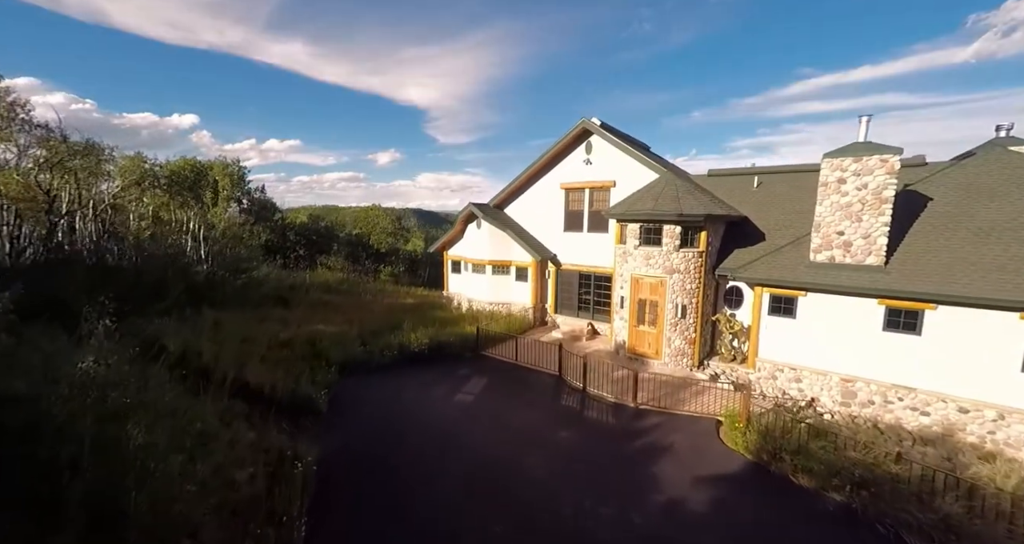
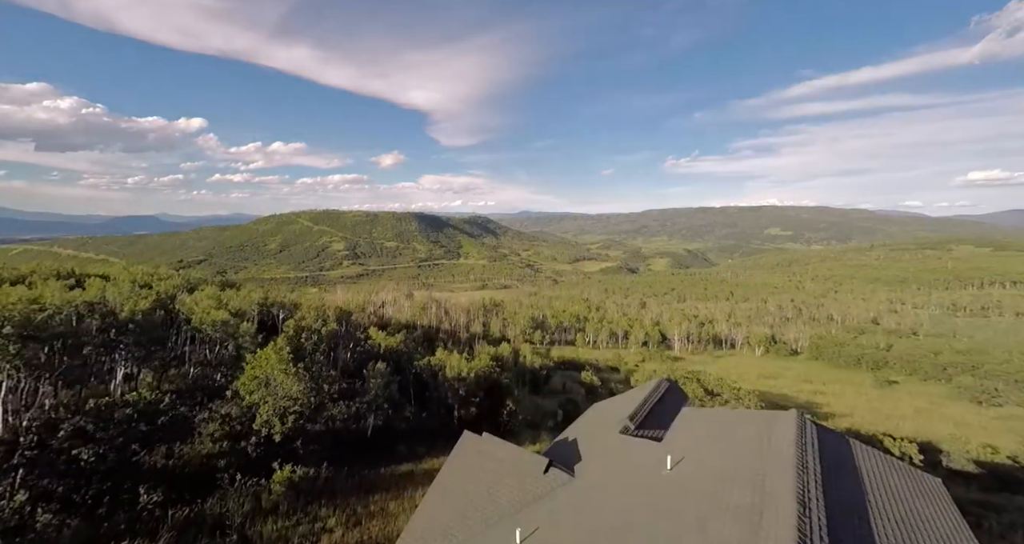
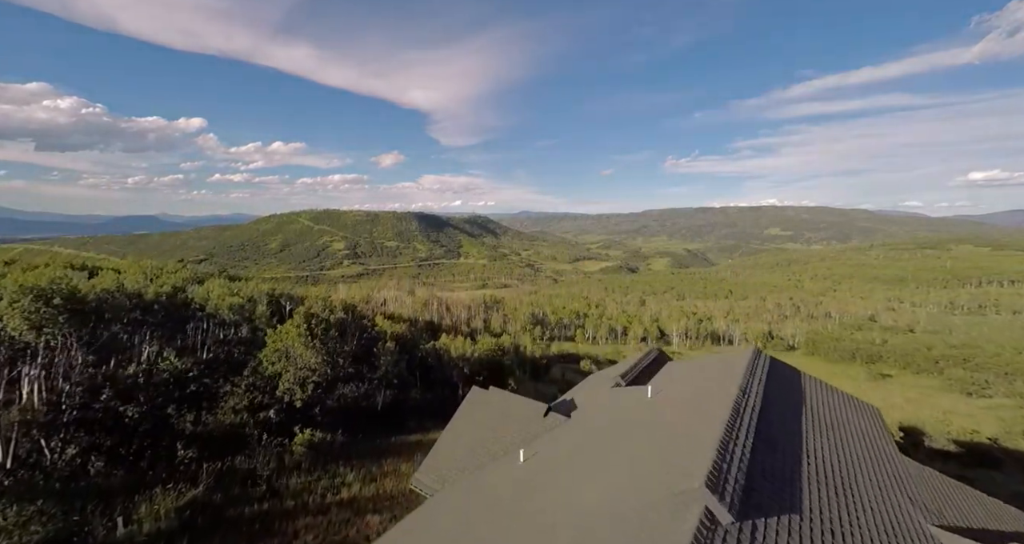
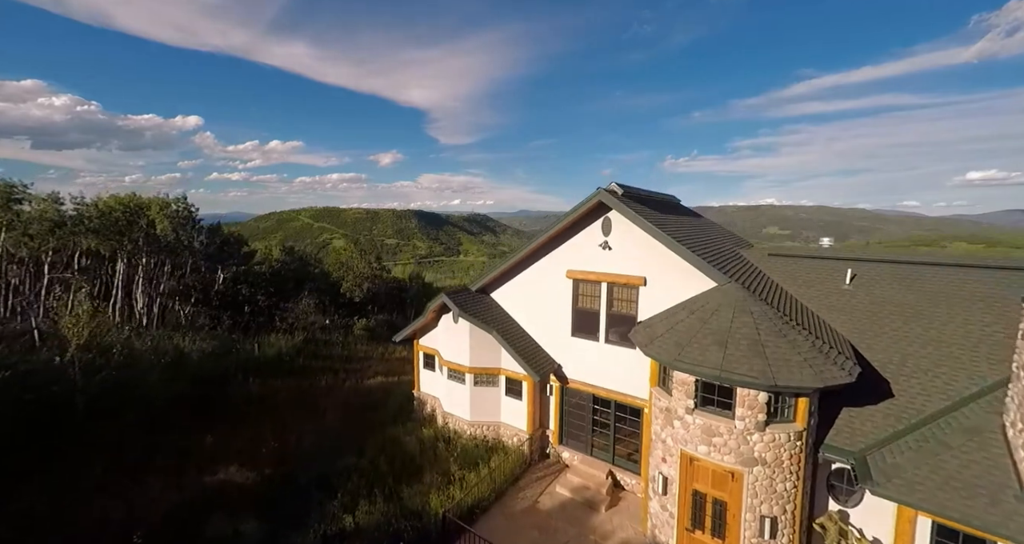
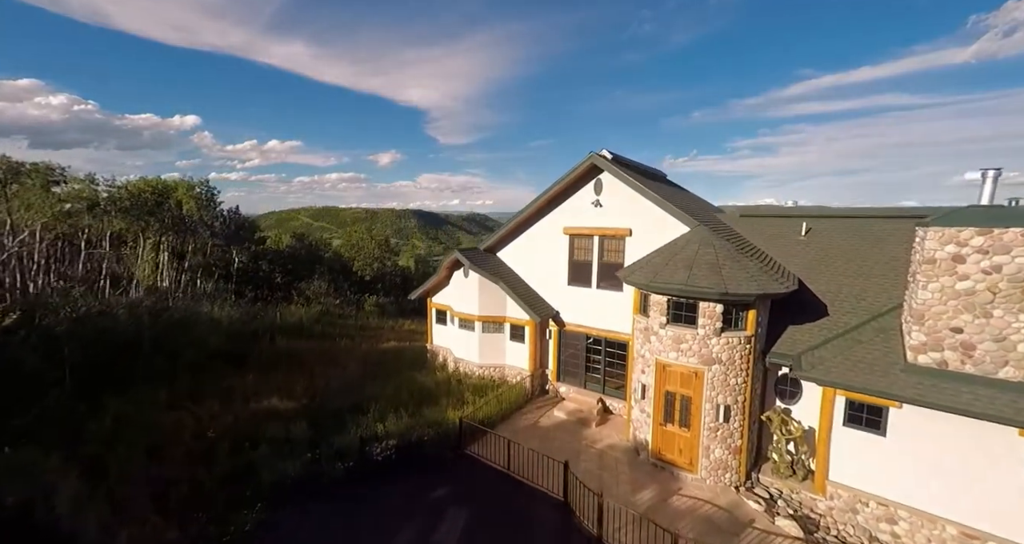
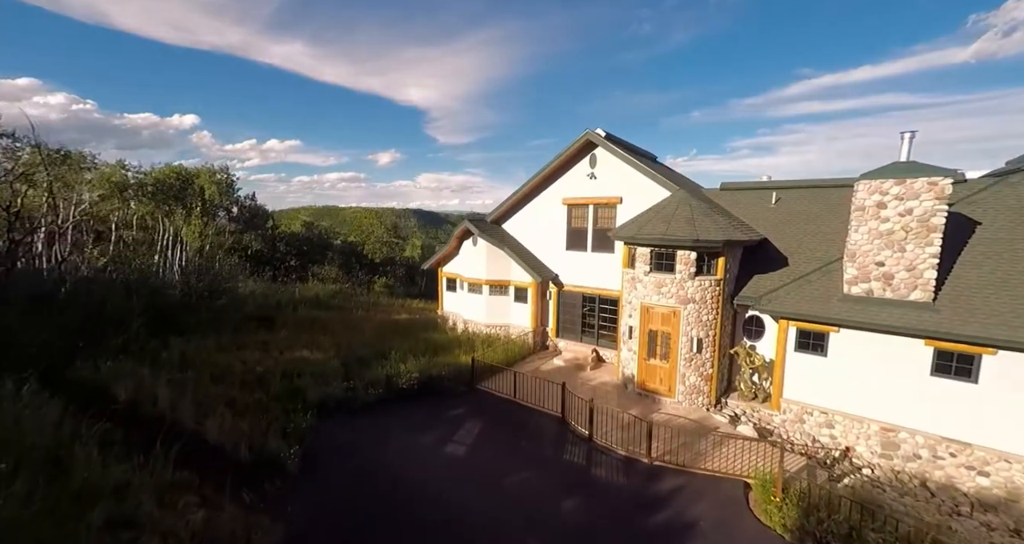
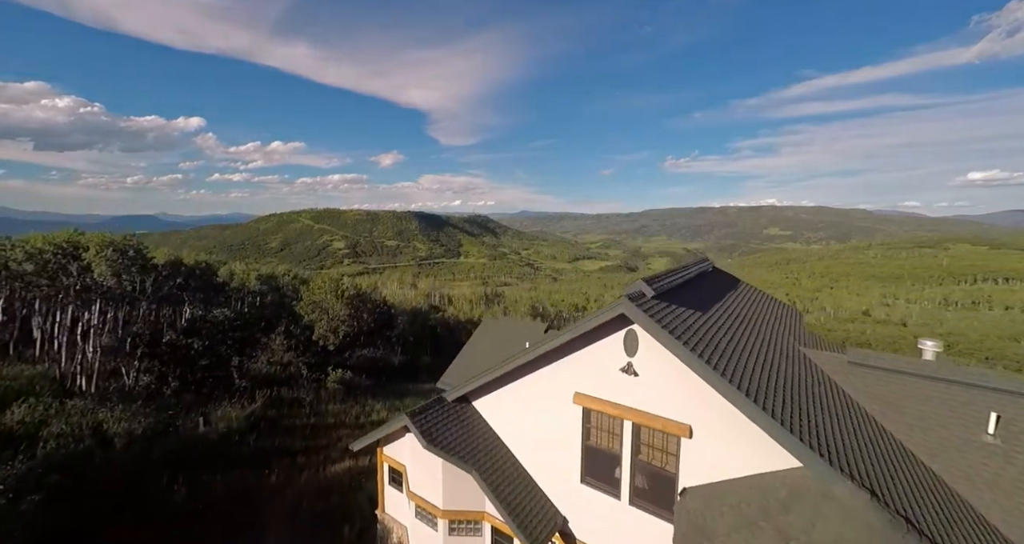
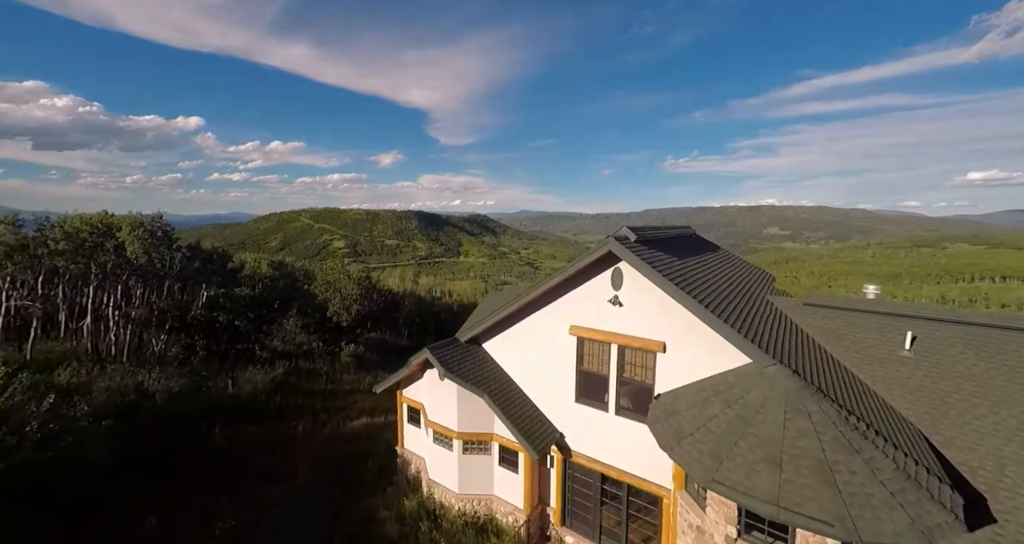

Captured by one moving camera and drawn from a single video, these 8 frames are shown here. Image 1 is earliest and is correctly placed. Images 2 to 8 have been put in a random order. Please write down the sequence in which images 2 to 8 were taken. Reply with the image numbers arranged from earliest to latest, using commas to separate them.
6, 5, 4, 8, 7, 3, 2
